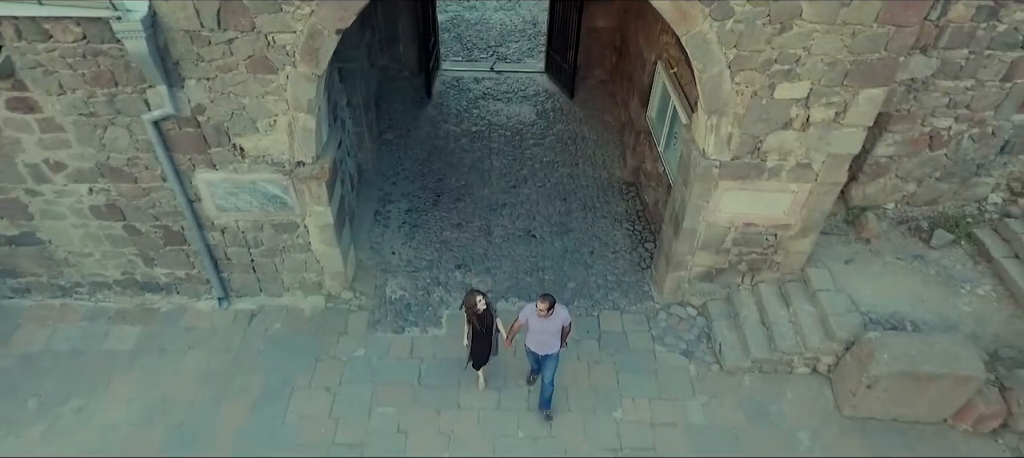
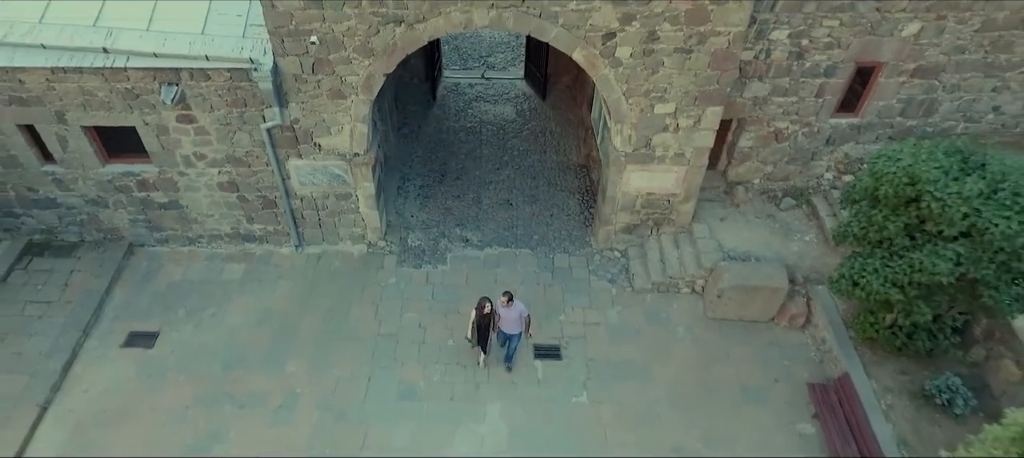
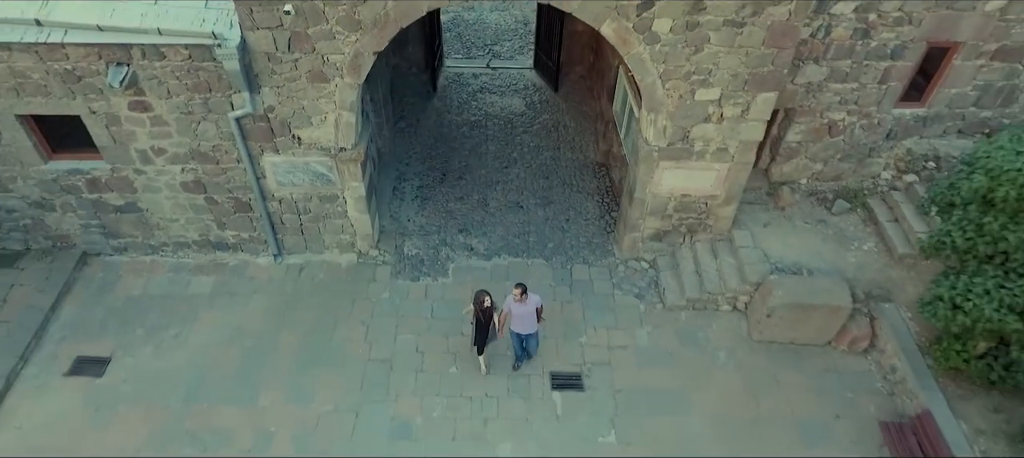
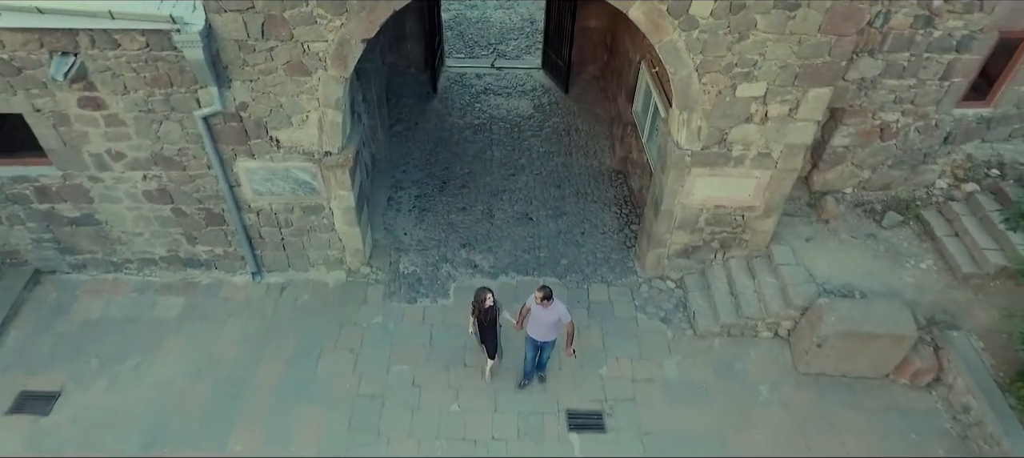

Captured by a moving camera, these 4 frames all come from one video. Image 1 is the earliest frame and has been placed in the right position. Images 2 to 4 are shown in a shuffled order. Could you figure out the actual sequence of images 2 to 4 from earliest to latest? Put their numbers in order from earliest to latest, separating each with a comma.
4, 3, 2
